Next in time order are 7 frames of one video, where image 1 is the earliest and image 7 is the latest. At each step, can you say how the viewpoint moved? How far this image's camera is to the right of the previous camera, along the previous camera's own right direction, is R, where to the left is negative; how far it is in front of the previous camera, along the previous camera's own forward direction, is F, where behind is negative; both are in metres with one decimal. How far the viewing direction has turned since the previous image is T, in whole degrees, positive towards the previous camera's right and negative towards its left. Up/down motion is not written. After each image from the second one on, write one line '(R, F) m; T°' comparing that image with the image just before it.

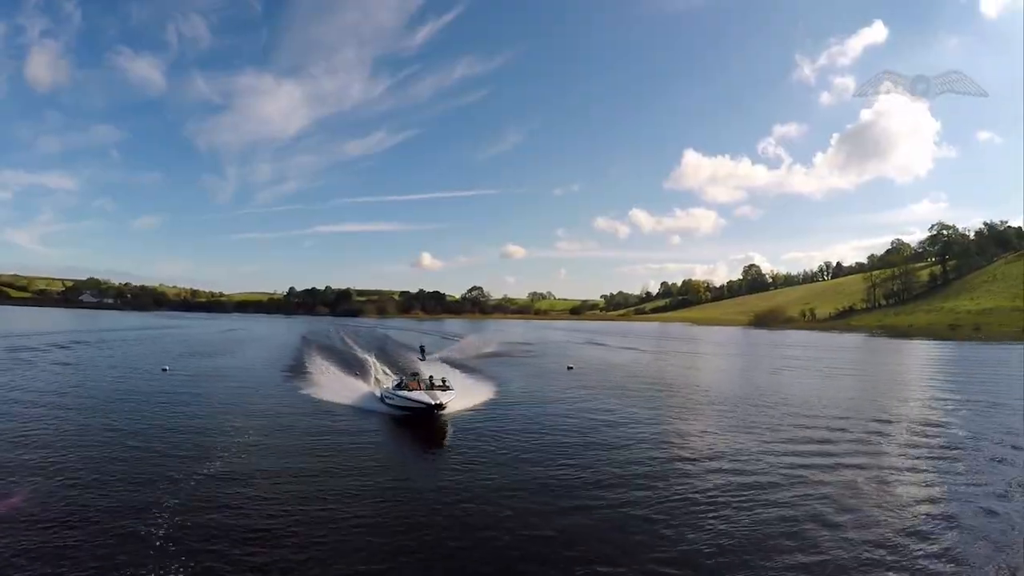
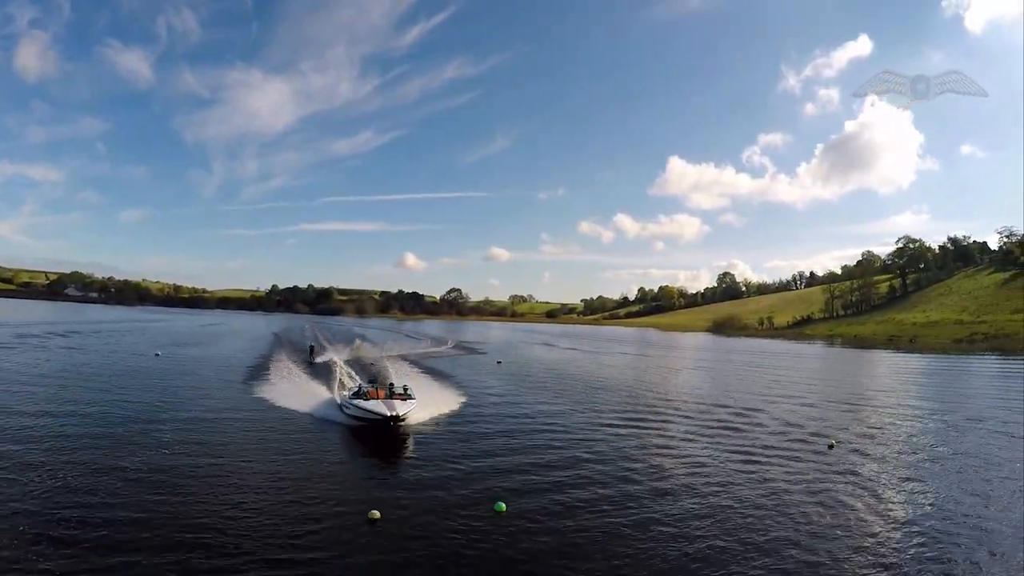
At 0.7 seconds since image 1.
(+2.1, -1.8) m; +2°
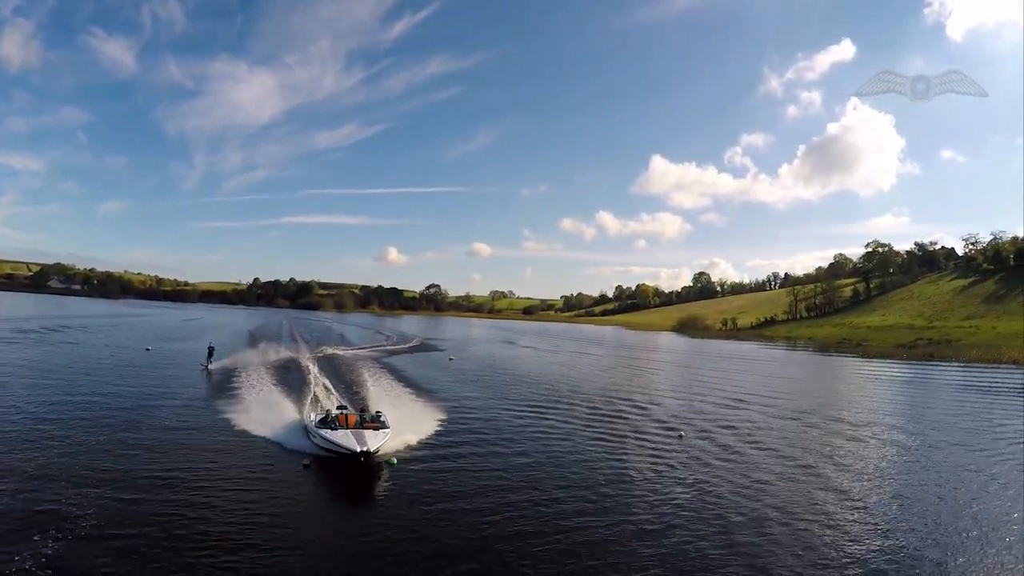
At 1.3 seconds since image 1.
(+1.8, -1.0) m; +2°
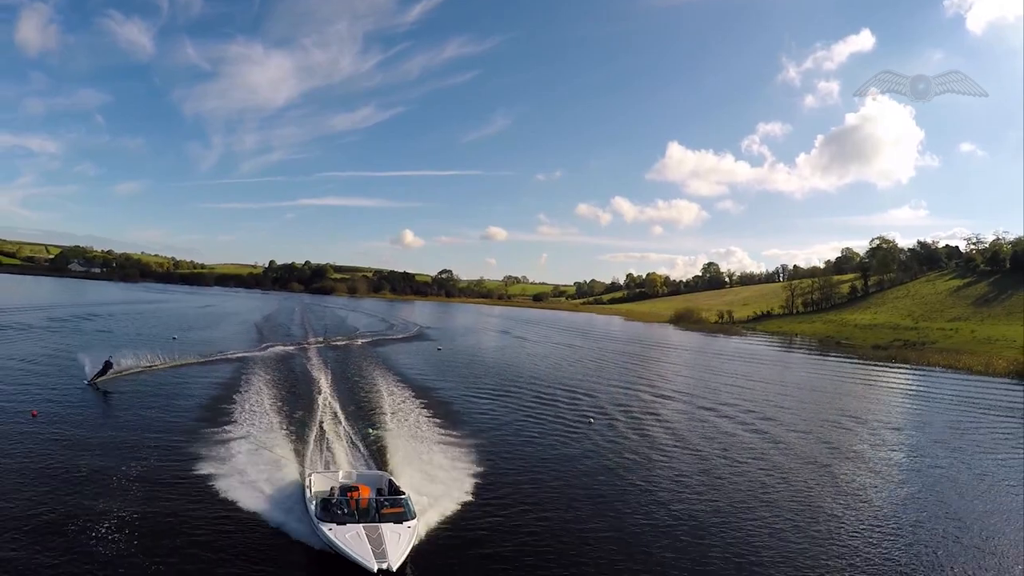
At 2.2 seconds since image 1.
(+1.2, -4.5) m; -1°
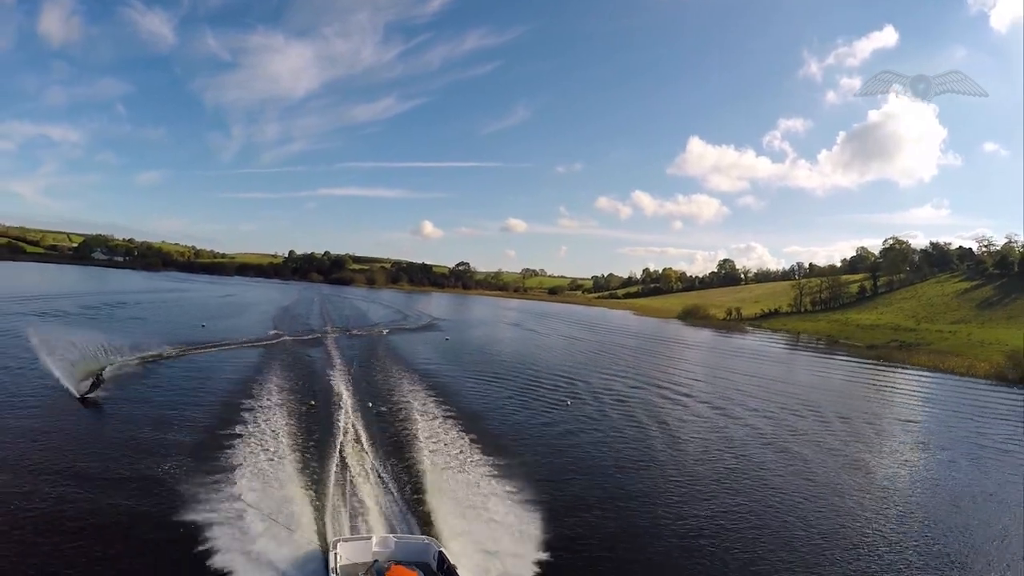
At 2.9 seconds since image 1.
(+0.7, -3.2) m; -2°
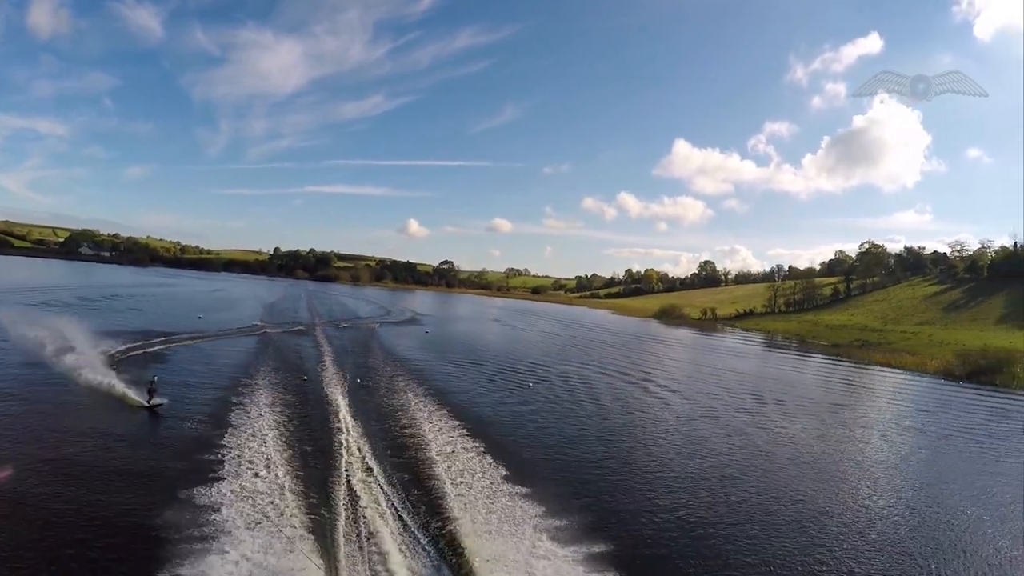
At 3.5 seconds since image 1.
(+0.8, -1.2) m; +1°
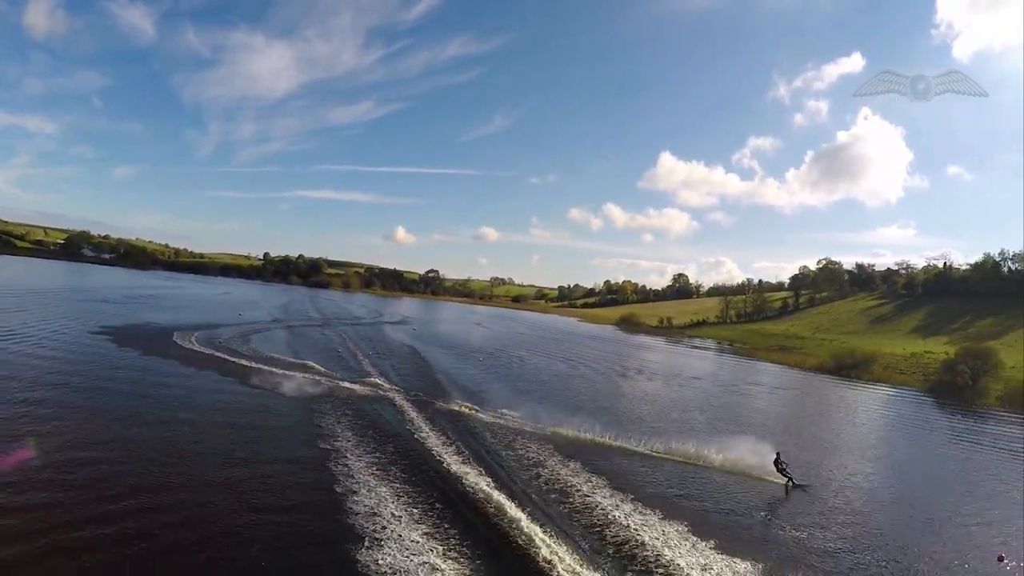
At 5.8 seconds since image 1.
(+1.4, -10.2) m; +1°
